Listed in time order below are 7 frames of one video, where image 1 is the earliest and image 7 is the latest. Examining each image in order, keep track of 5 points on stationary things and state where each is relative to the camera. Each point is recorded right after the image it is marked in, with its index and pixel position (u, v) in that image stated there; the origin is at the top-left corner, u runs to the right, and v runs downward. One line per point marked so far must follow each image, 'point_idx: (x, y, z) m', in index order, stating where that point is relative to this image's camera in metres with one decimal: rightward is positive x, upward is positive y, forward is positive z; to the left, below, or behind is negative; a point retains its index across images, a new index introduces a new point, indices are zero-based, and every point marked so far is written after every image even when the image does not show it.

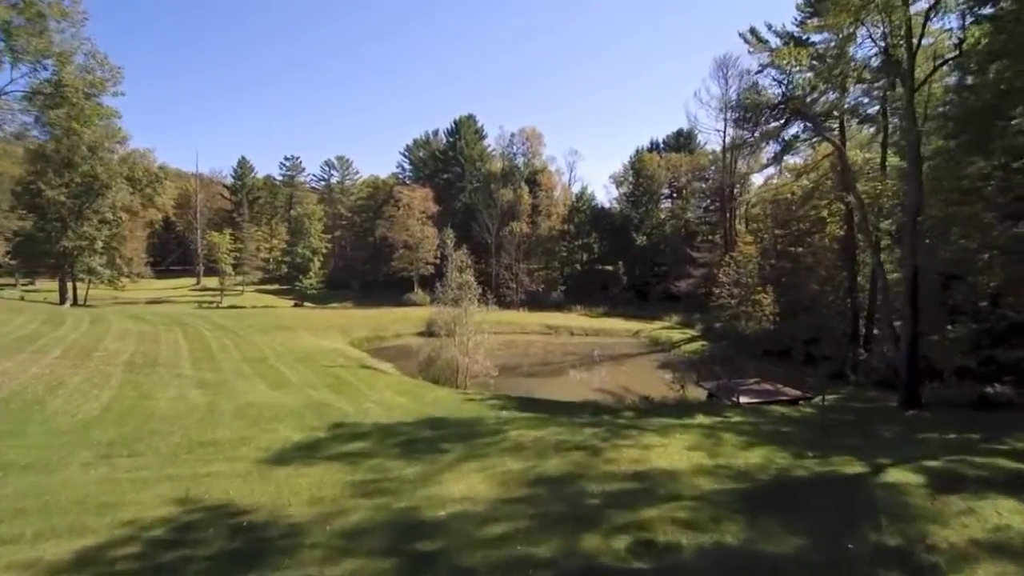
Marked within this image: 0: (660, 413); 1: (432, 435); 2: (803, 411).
0: (+3.5, -2.9, +15.0) m
1: (-1.1, -1.9, +8.3) m
2: (+7.3, -3.1, +16.0) m
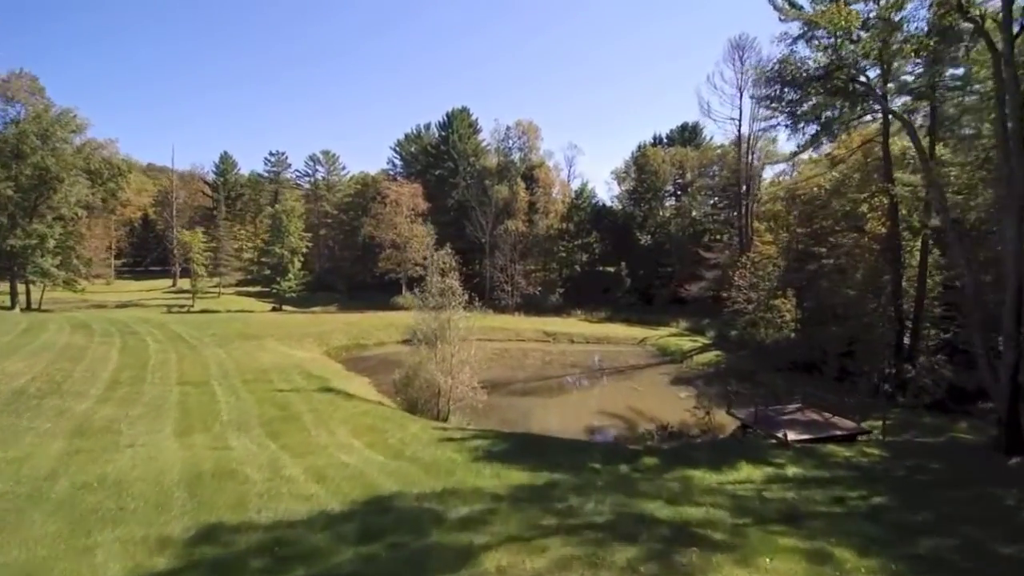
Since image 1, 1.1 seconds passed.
0: (+3.3, -3.1, +11.7) m
1: (-1.2, -2.1, +4.9) m
2: (+7.1, -3.3, +12.7) m
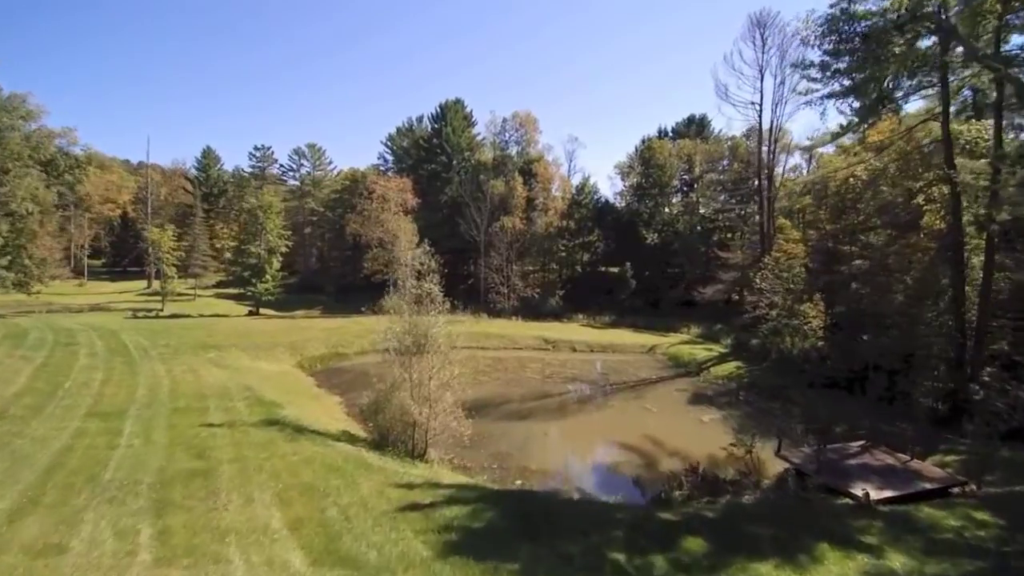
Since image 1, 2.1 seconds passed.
0: (+3.1, -3.3, +8.4) m
1: (-1.4, -2.3, +1.6) m
2: (+6.9, -3.5, +9.4) m
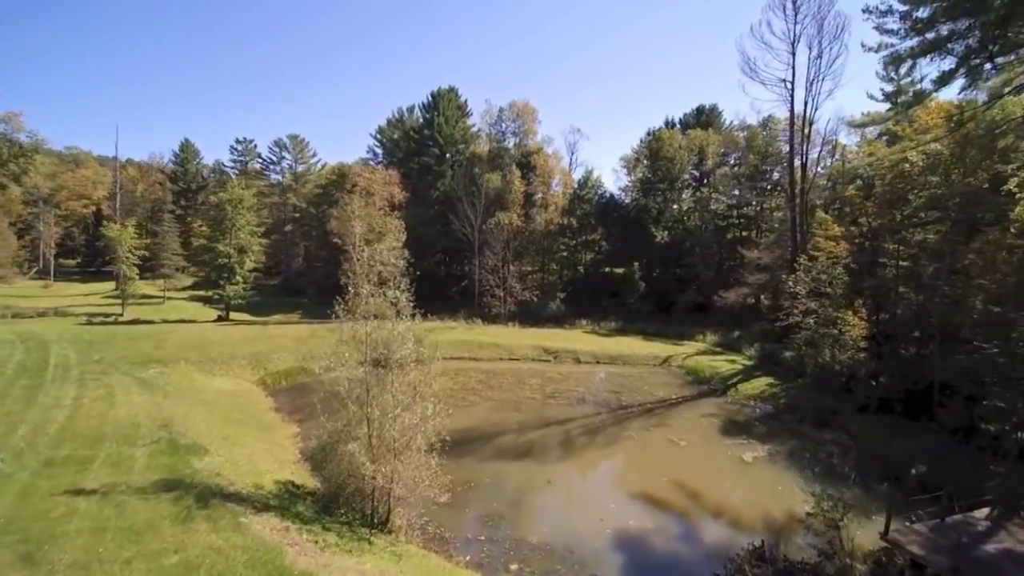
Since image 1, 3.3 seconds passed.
0: (+3.0, -3.5, +4.7) m
1: (-1.5, -2.5, -2.1) m
2: (+6.8, -3.6, +5.7) m
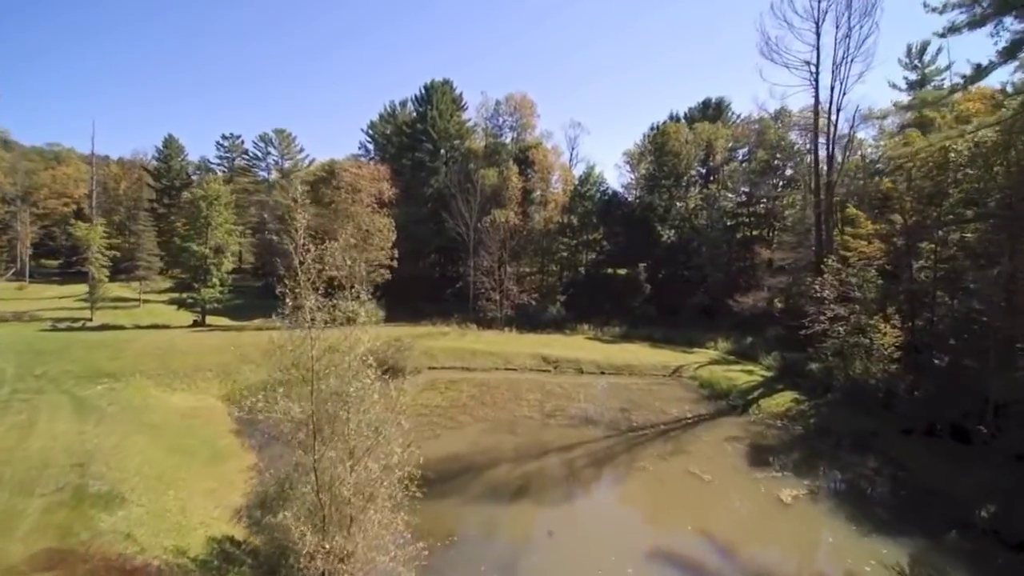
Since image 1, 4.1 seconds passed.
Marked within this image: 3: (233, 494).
0: (+2.9, -3.6, +2.3) m
1: (-1.6, -2.6, -4.5) m
2: (+6.7, -3.8, +3.3) m
3: (-5.2, -3.9, +11.9) m
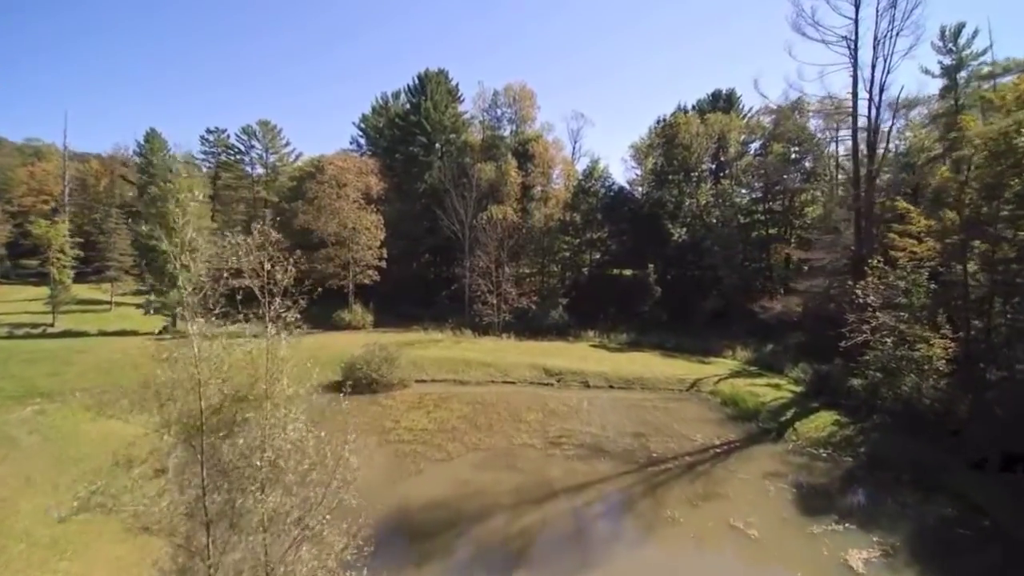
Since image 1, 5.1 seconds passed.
0: (+2.9, -3.8, -0.4) m
1: (-1.6, -2.8, -7.2) m
2: (+6.7, -3.9, +0.6) m
3: (-5.2, -4.0, +9.1) m
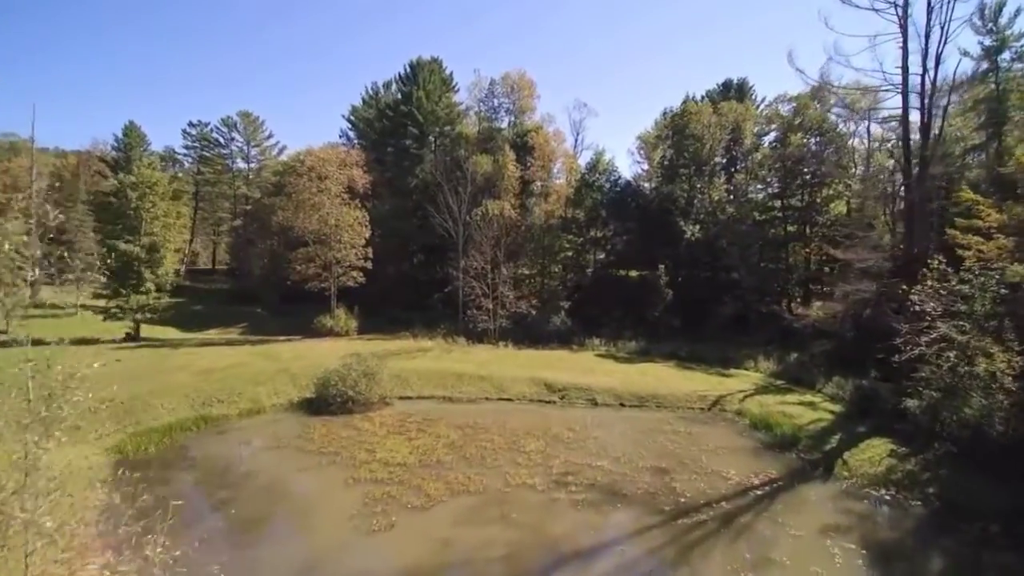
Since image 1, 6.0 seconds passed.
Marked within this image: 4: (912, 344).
0: (+2.8, -3.9, -3.2) m
1: (-1.7, -2.9, -10.0) m
2: (+6.6, -4.1, -2.2) m
3: (-5.3, -4.2, +6.3) m
4: (+11.0, -1.5, +17.4) m
